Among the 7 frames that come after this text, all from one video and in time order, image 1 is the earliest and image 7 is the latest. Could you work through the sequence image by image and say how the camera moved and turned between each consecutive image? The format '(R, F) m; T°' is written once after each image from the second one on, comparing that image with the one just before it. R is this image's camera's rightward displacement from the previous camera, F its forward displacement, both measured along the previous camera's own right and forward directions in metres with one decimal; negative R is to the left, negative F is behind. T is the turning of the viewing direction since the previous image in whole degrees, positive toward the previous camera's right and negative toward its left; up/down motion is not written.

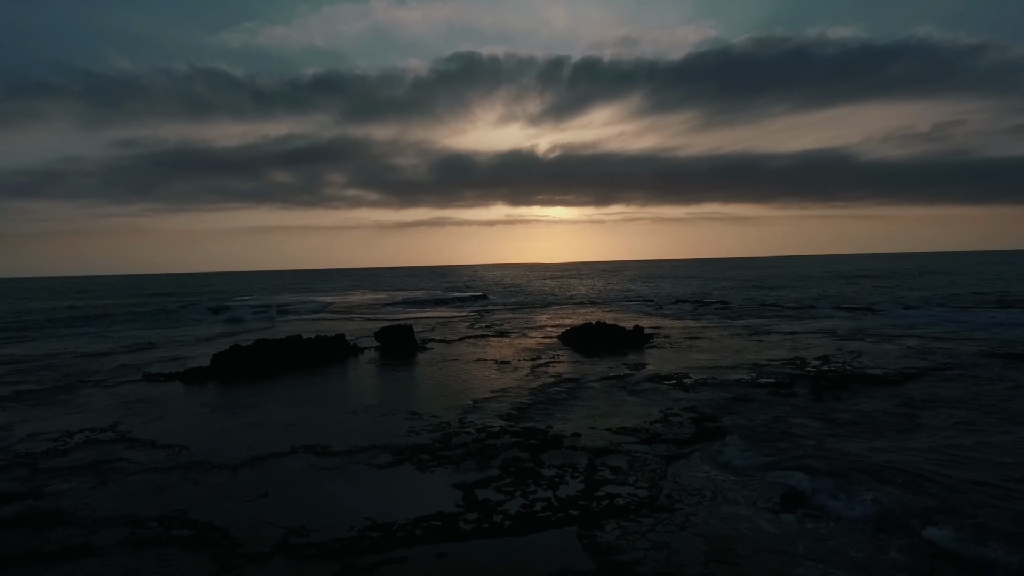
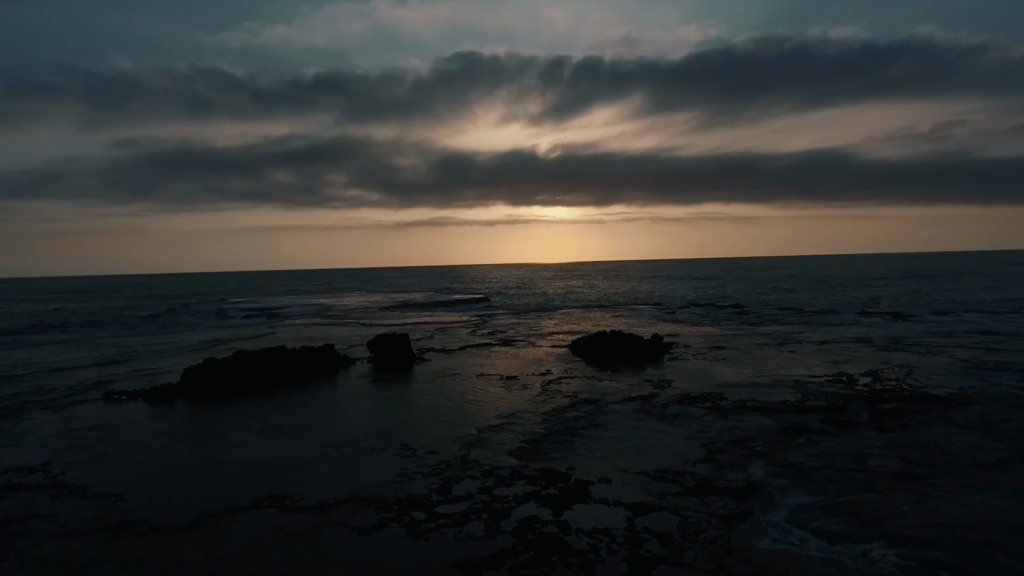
(-0.3, +1.9) m; 0°
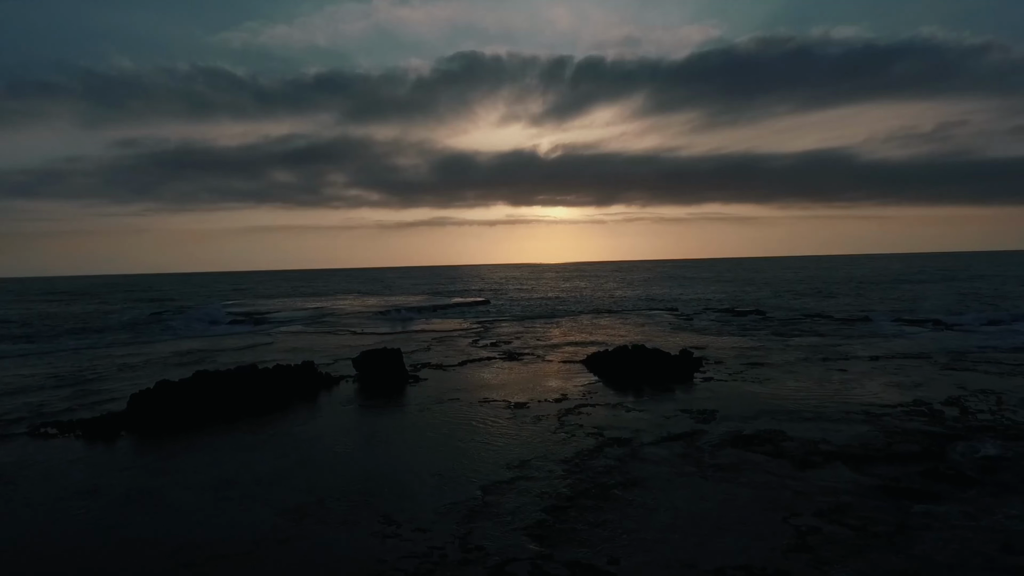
(-0.3, +2.5) m; 0°
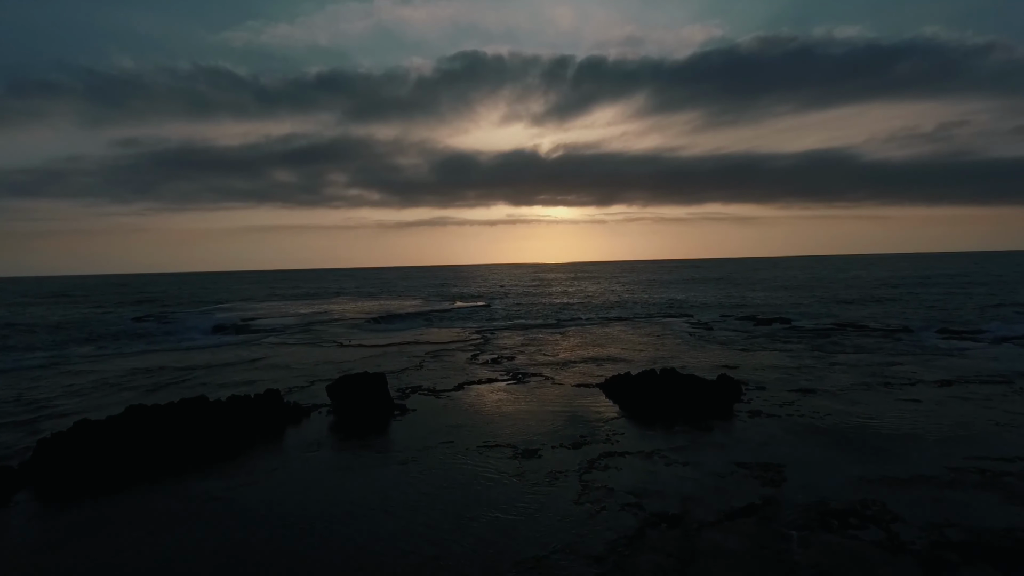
(-0.1, +2.7) m; 0°
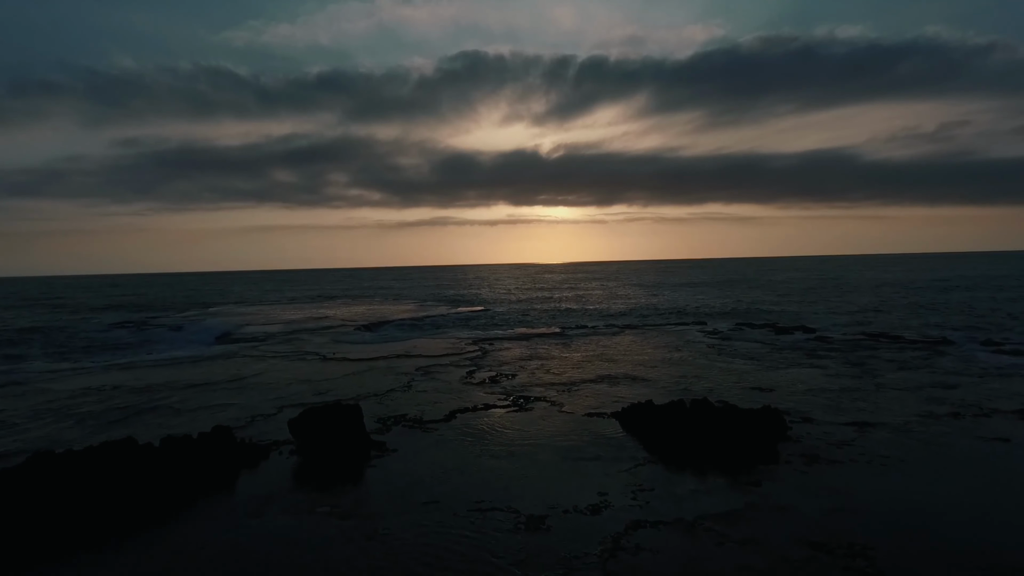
(0.0, +2.3) m; 0°
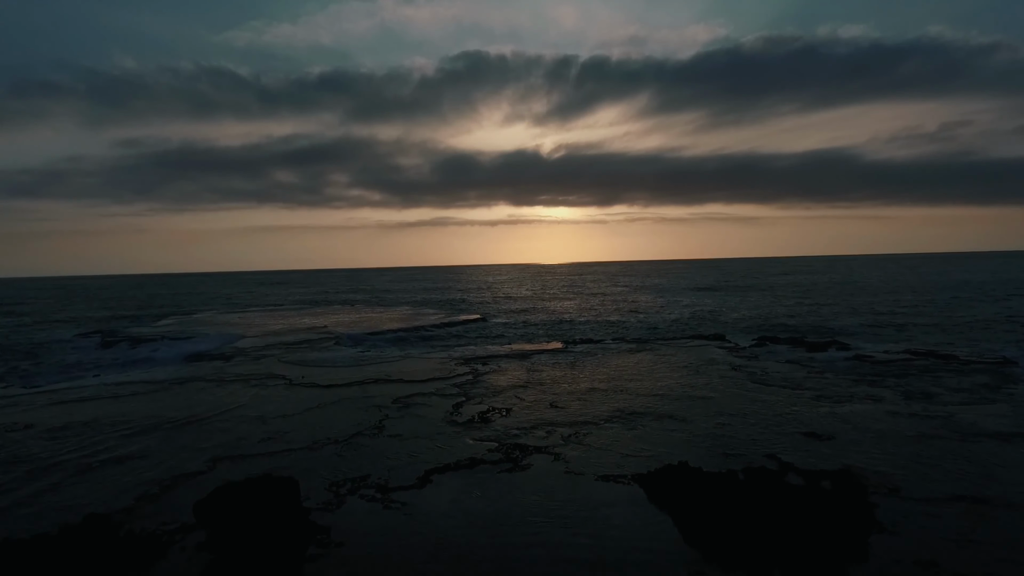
(+0.2, +3.1) m; 0°
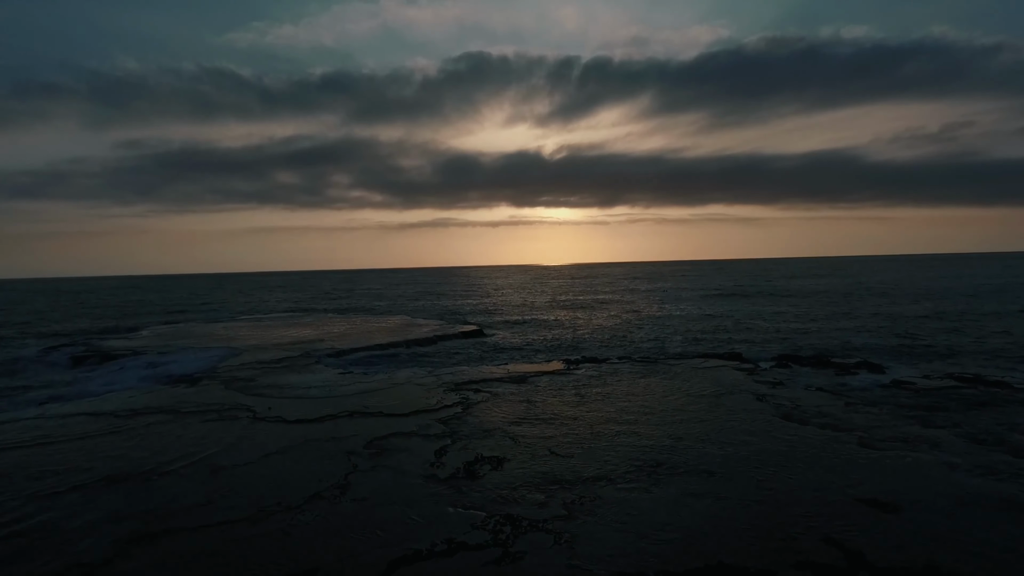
(+0.3, +2.4) m; 0°
